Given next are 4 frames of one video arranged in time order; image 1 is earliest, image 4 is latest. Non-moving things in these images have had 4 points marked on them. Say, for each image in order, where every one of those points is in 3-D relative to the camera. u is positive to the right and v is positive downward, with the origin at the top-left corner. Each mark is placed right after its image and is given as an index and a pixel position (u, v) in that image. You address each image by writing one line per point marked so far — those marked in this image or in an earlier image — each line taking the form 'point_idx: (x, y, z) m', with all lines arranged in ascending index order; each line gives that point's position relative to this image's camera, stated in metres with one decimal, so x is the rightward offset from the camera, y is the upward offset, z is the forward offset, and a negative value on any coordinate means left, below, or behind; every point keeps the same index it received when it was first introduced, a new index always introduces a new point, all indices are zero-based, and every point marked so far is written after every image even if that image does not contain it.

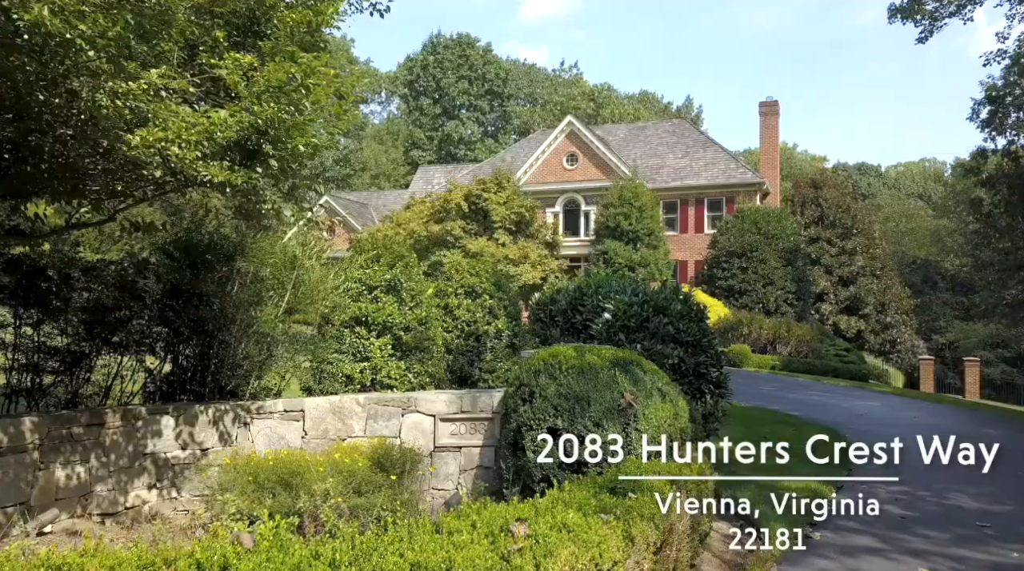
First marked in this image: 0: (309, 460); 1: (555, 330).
0: (-1.4, -1.2, +5.8) m
1: (+0.4, -0.5, +9.4) m
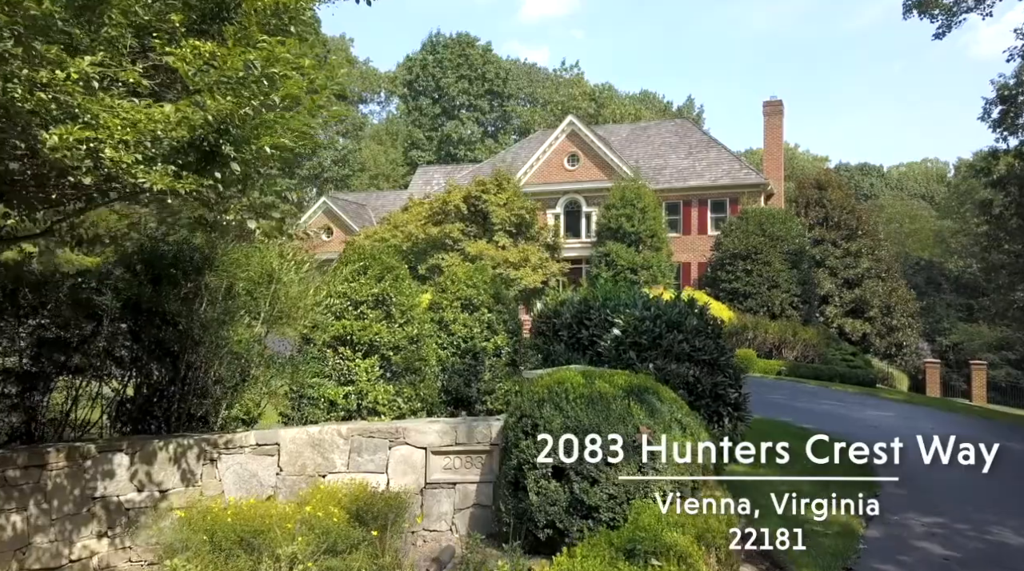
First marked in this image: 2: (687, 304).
0: (-1.4, -1.3, +5.1) m
1: (+0.4, -0.6, +8.7) m
2: (+1.6, -0.2, +8.3) m
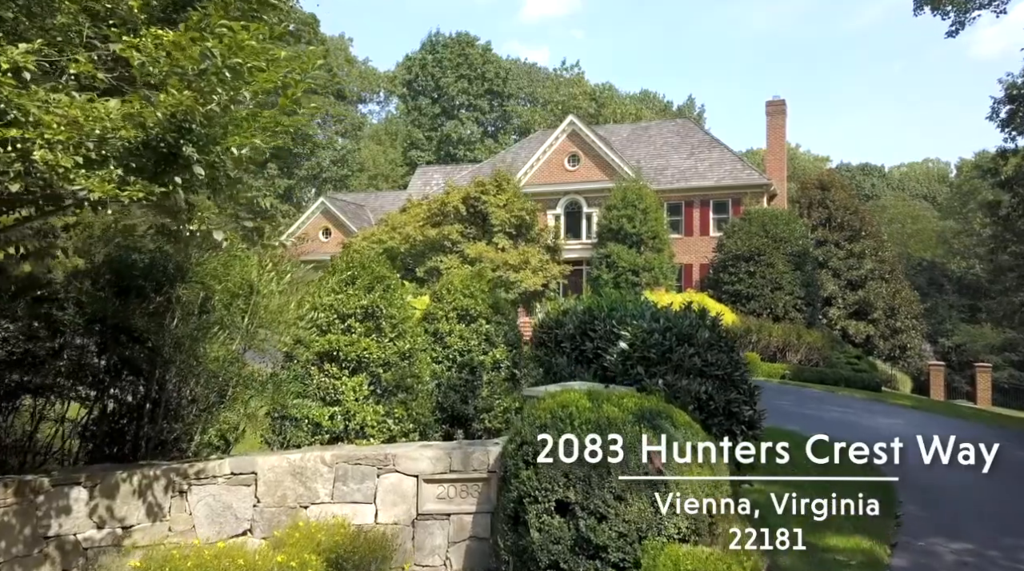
0: (-1.4, -1.4, +4.6) m
1: (+0.4, -0.7, +8.2) m
2: (+1.6, -0.3, +7.8) m
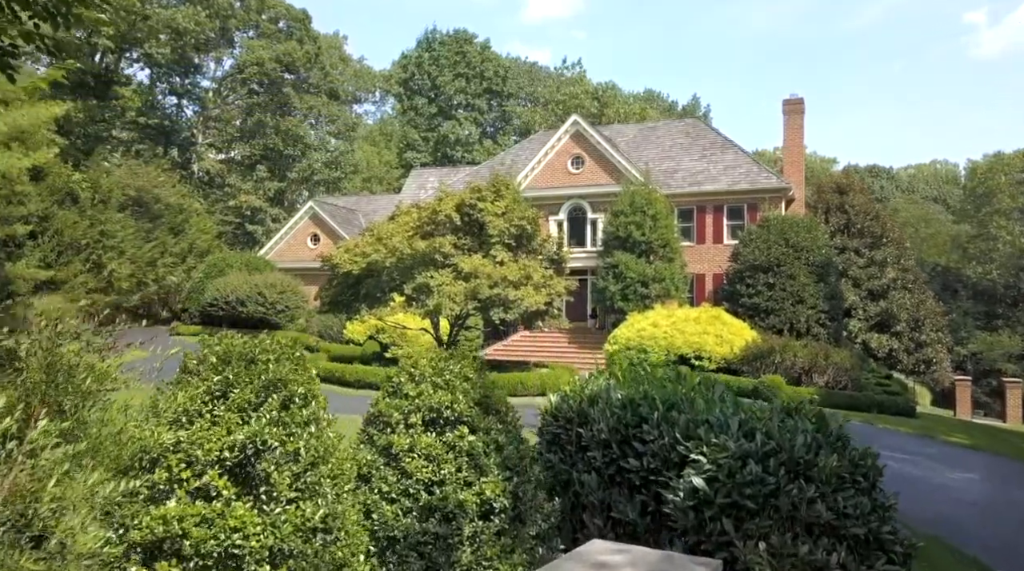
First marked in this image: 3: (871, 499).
0: (-1.4, -1.9, +1.7) m
1: (+0.4, -1.1, +5.2) m
2: (+1.6, -0.7, +4.9) m
3: (+1.8, -1.1, +4.5) m
